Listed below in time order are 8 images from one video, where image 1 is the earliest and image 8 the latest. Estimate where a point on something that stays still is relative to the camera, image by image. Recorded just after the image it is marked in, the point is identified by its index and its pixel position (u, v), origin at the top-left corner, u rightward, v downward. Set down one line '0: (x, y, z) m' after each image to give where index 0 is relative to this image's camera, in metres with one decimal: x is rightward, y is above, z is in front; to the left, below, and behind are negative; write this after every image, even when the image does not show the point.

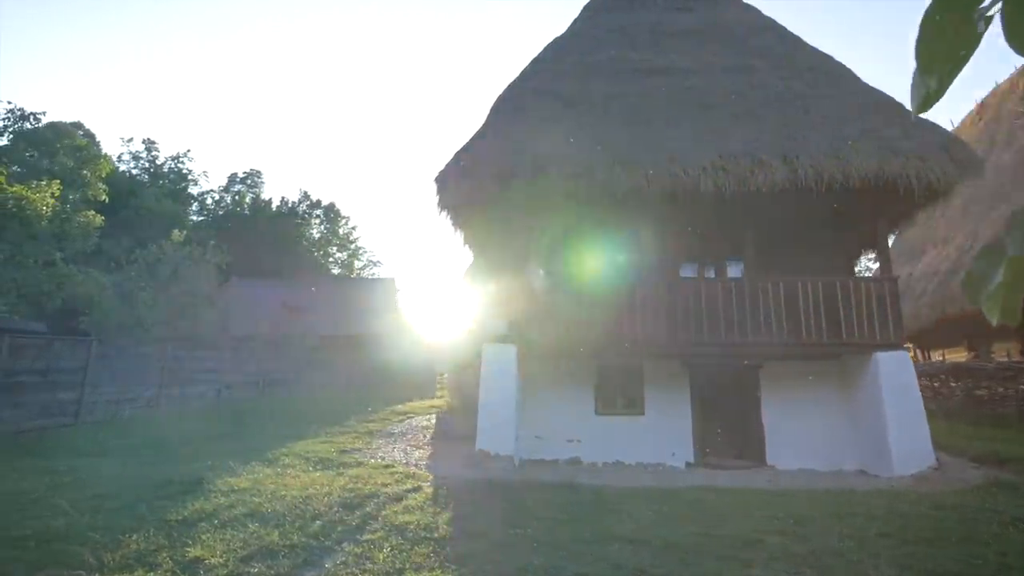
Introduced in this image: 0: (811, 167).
0: (+4.2, +1.7, +10.2) m
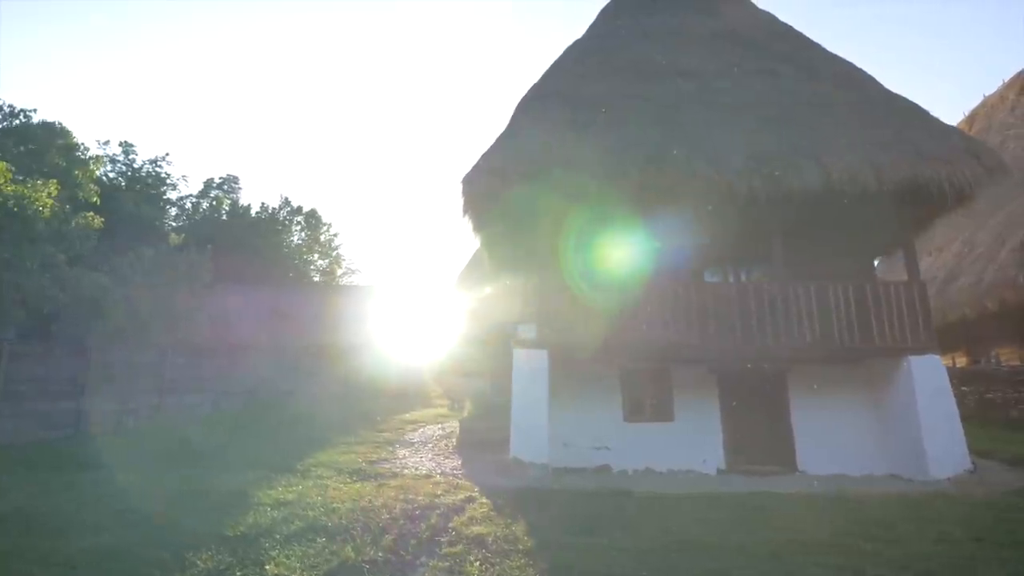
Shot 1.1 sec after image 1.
0: (+4.8, +1.7, +10.2) m
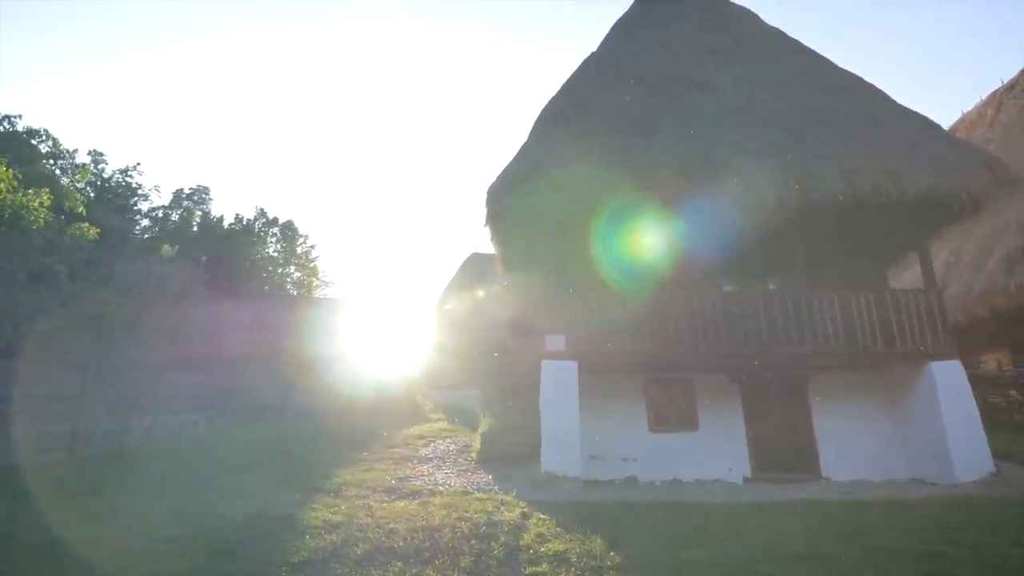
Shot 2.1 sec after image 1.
0: (+5.2, +1.6, +10.4) m
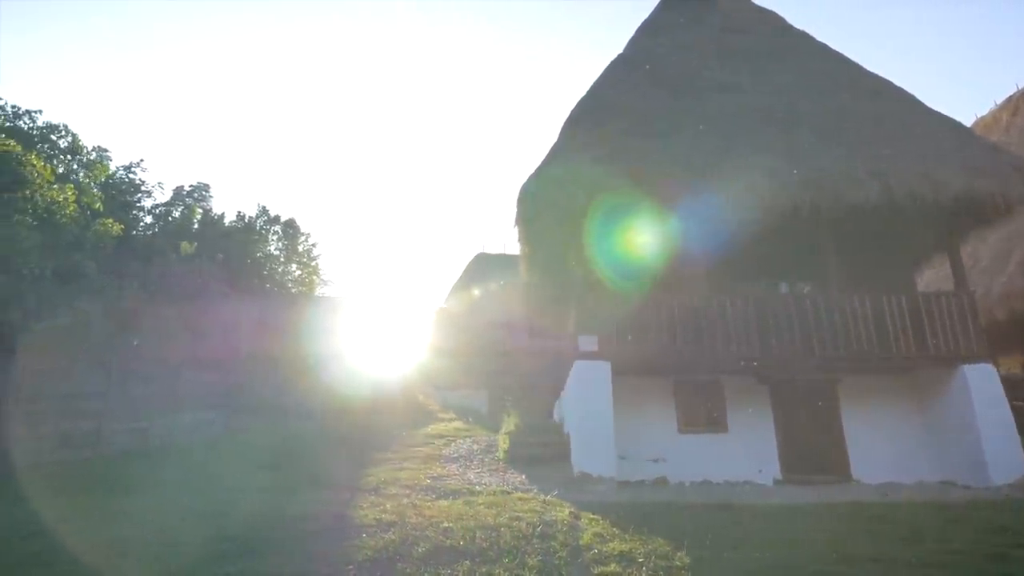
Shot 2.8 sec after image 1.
0: (+5.8, +1.5, +10.5) m
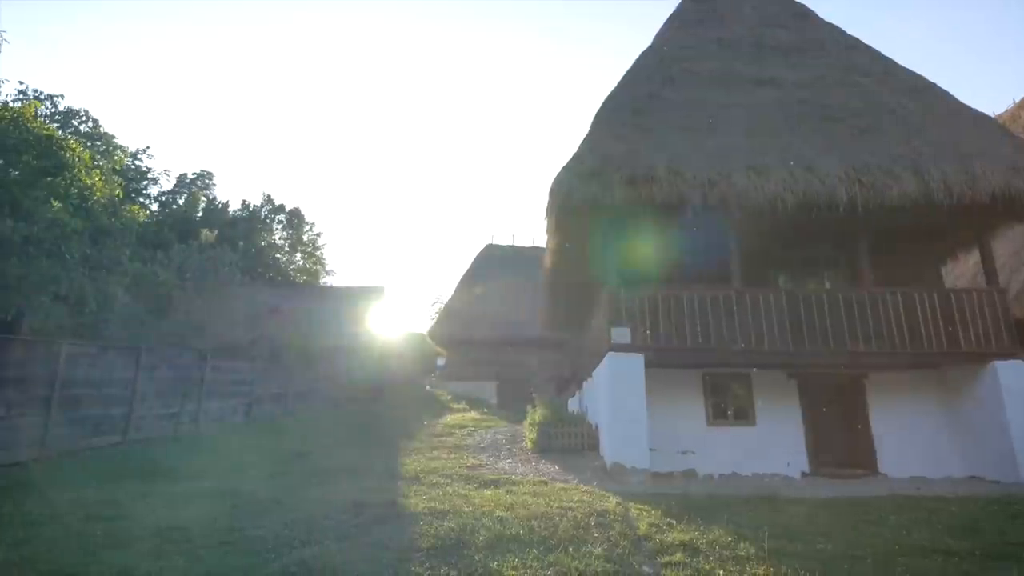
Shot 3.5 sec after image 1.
0: (+6.3, +1.6, +10.5) m
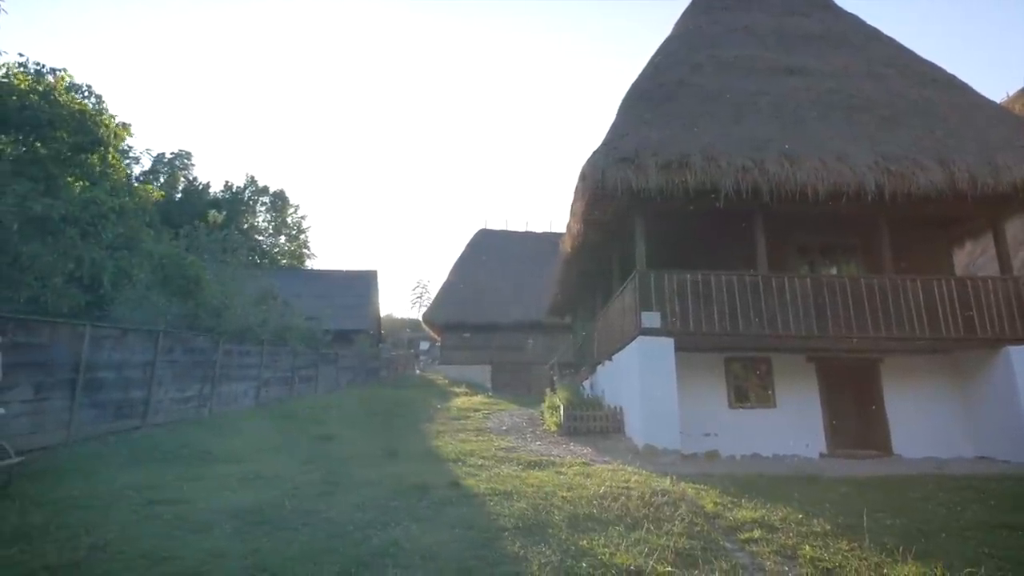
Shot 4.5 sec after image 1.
0: (+6.8, +1.8, +10.9) m
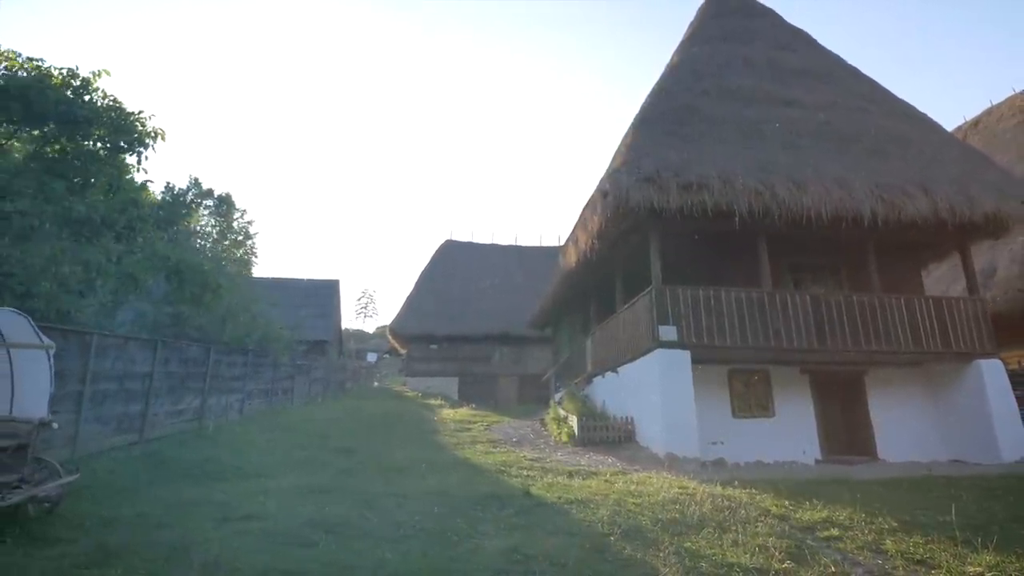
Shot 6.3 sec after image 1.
0: (+7.3, +1.5, +12.0) m
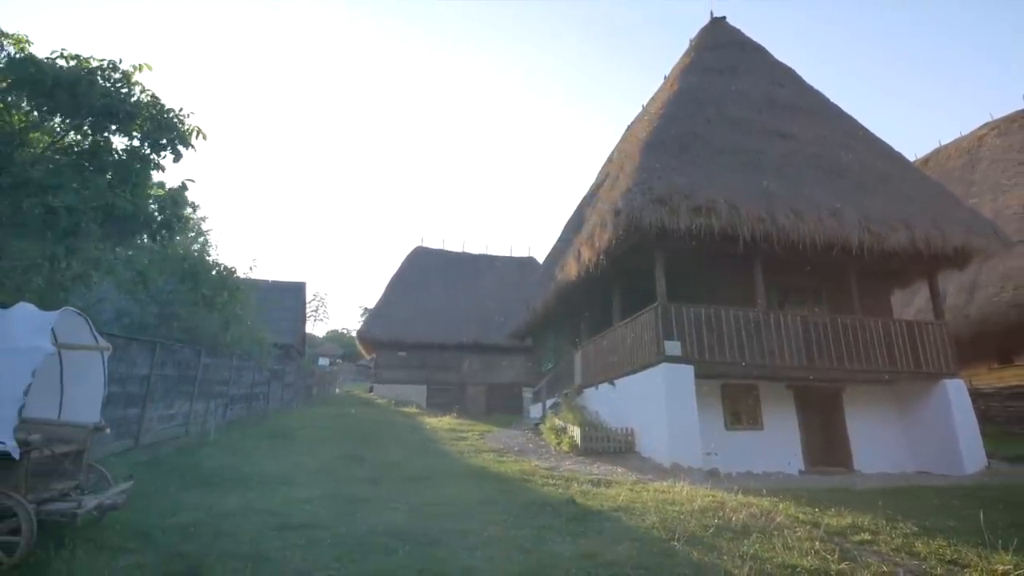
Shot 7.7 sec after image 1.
0: (+7.5, +1.0, +13.0) m
